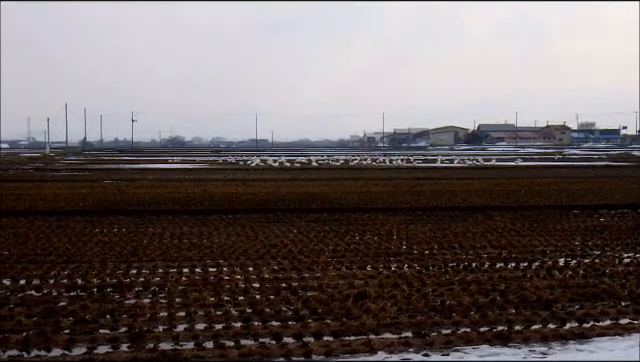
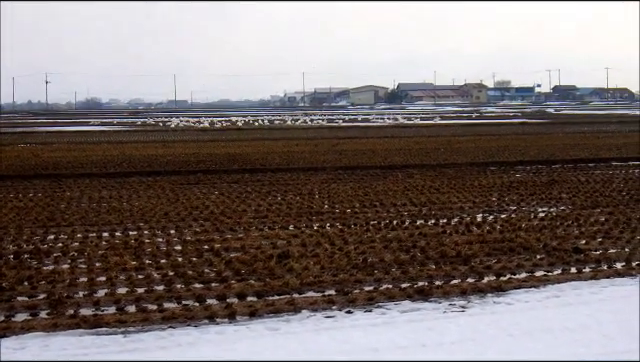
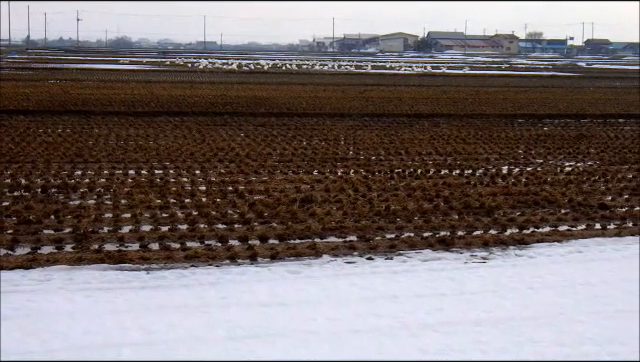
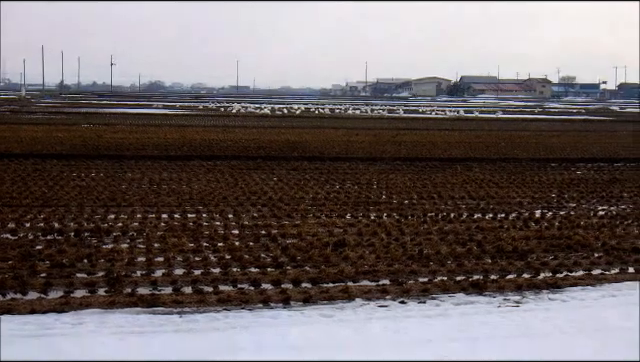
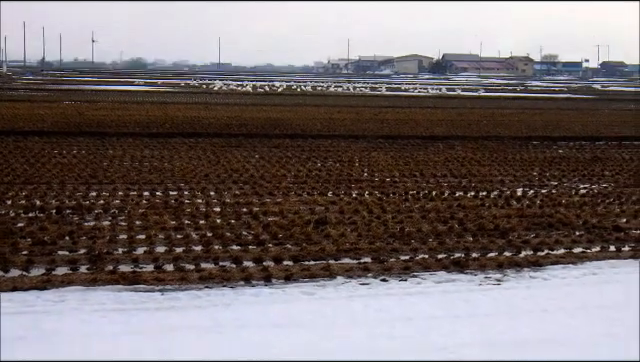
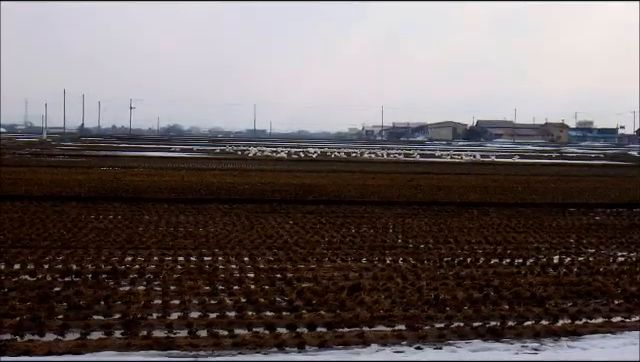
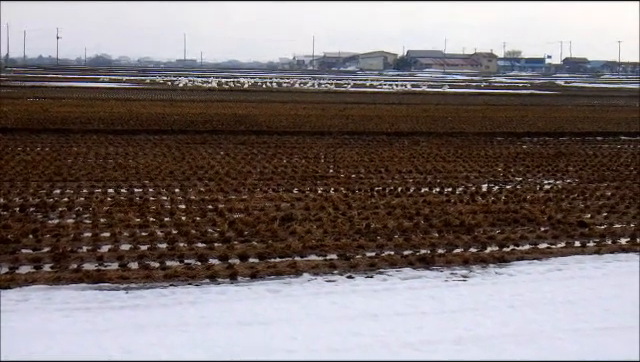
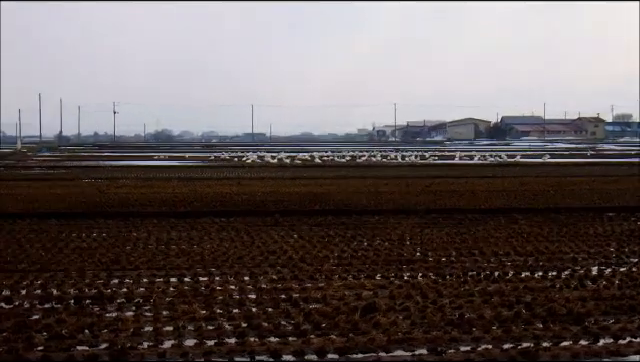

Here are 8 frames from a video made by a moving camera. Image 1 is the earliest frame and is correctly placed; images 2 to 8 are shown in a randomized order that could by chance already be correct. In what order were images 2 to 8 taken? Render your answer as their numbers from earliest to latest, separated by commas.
8, 6, 4, 5, 3, 7, 2
